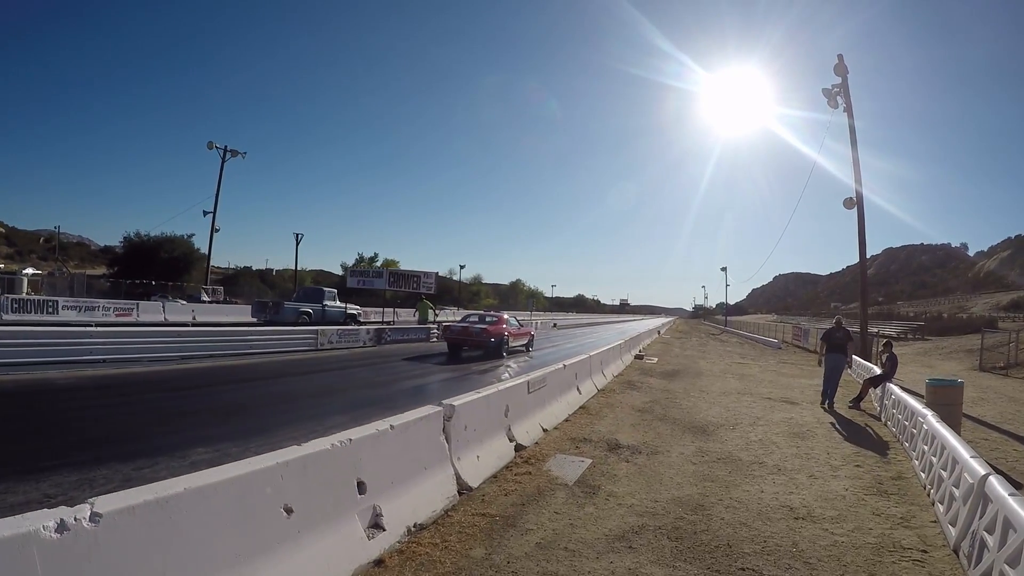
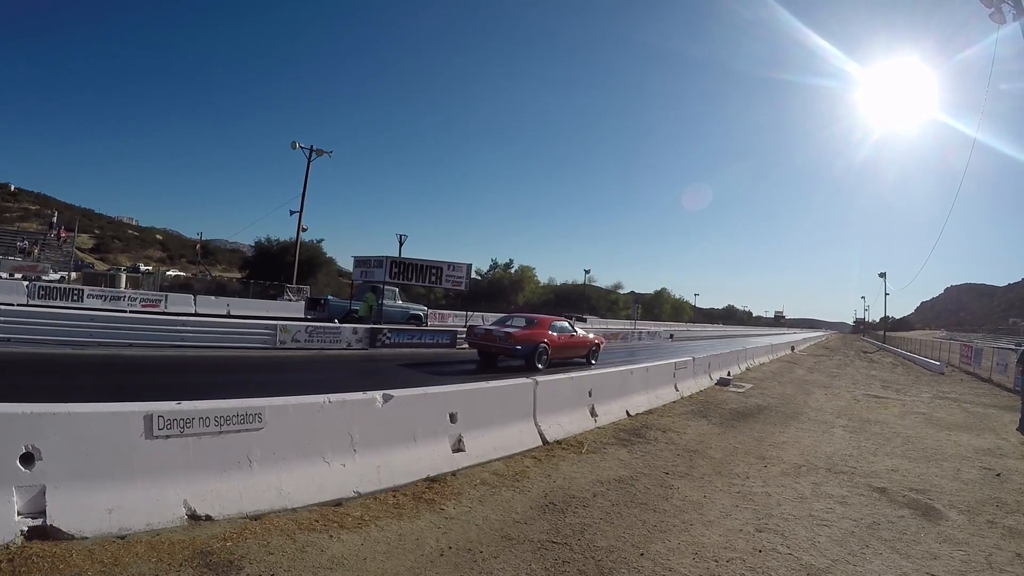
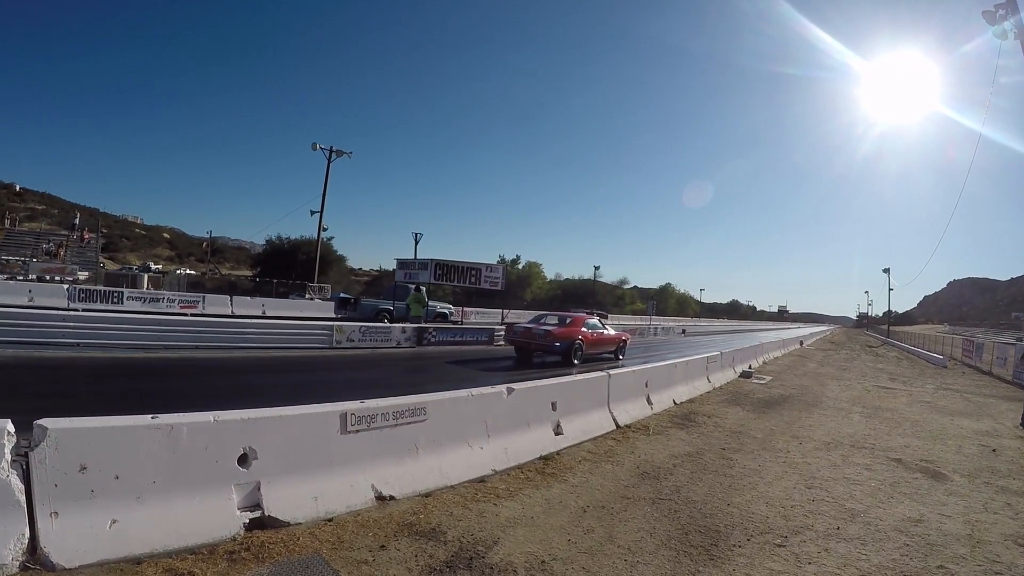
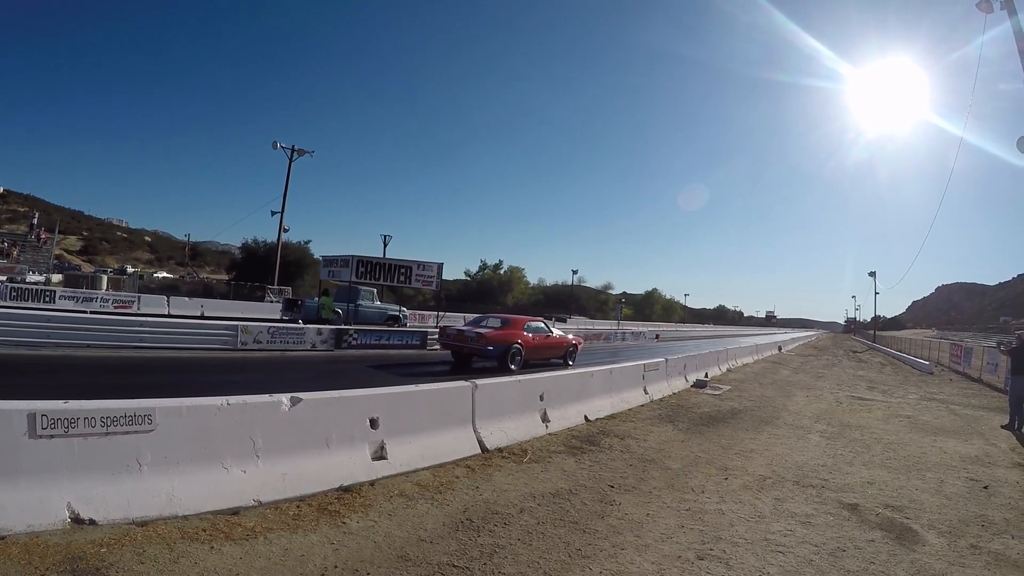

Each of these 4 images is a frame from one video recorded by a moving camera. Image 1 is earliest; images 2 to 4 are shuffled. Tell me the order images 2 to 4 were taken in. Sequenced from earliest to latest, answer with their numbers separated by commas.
3, 2, 4
